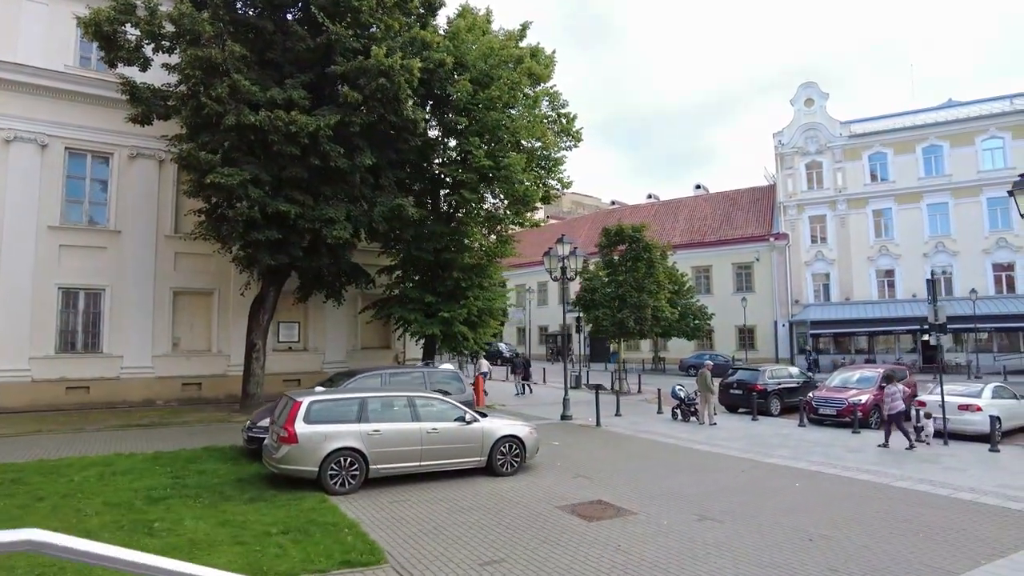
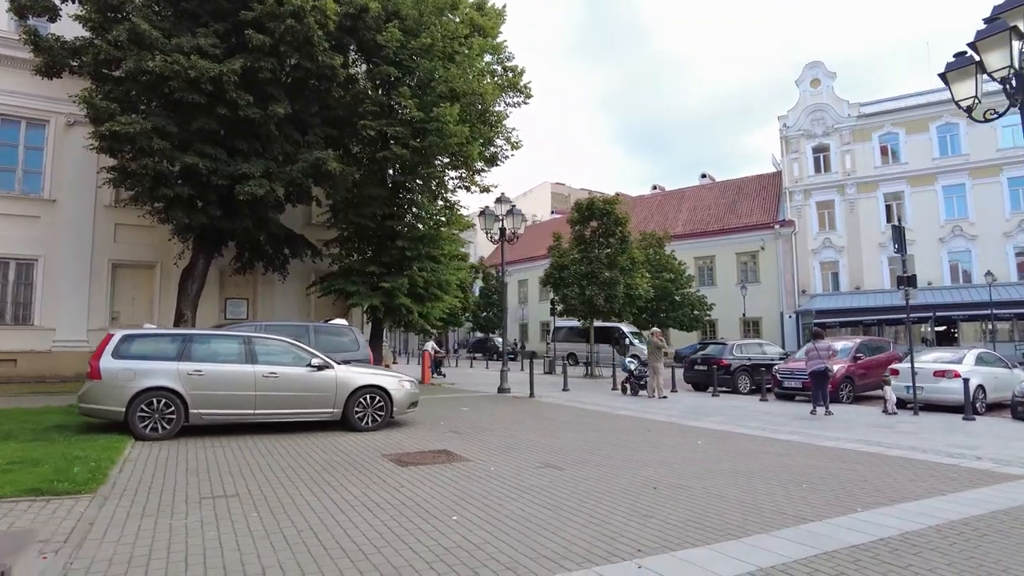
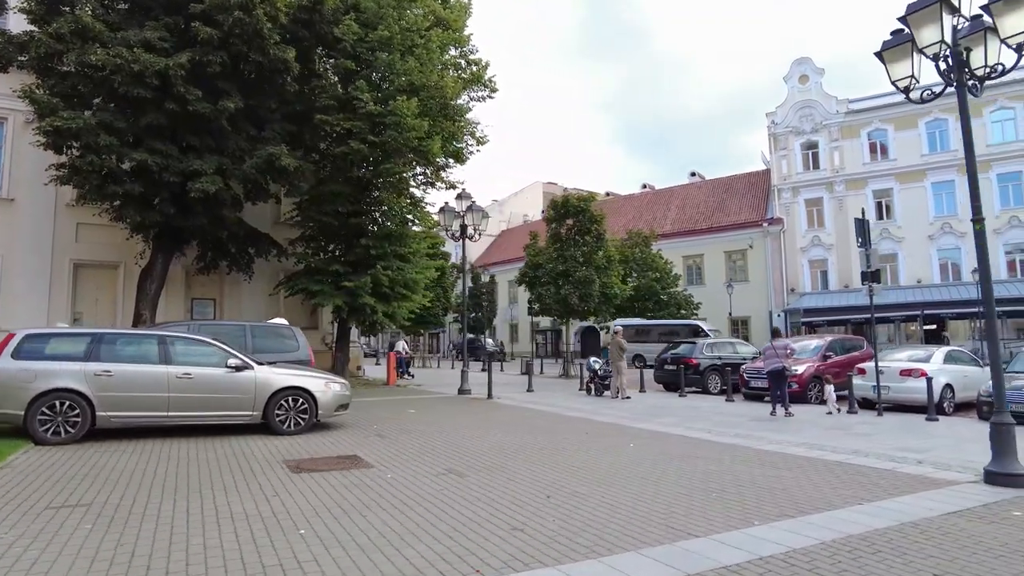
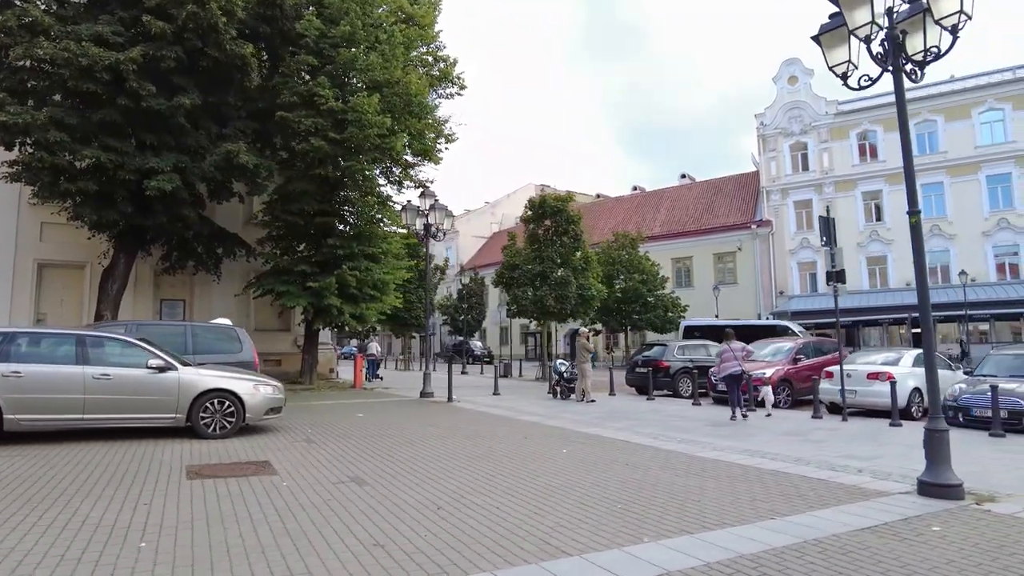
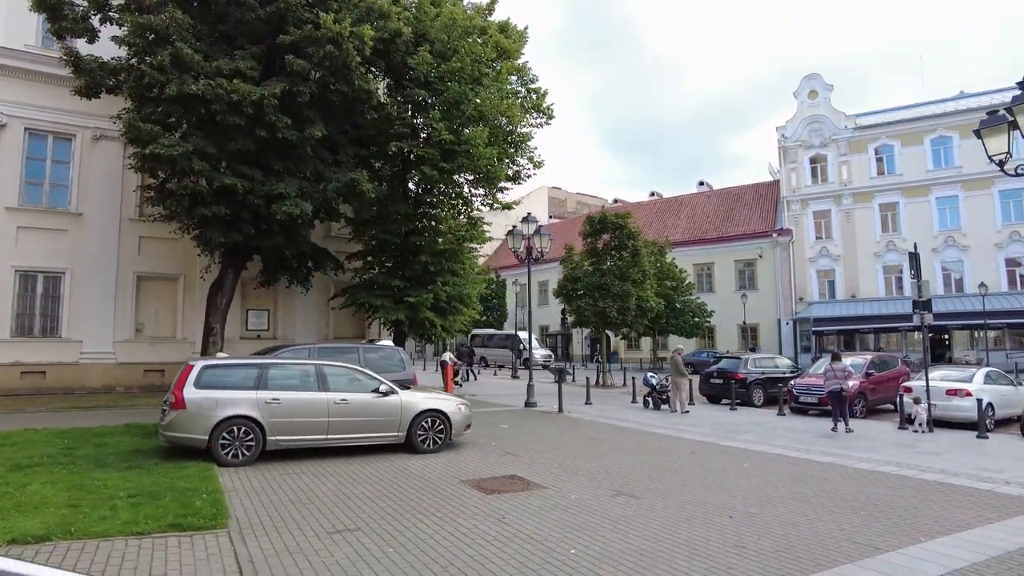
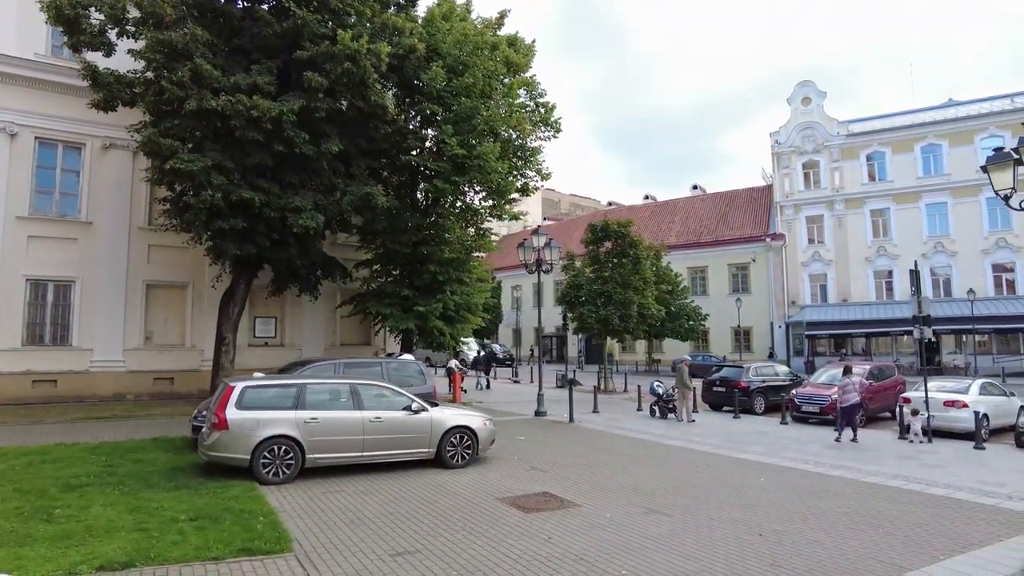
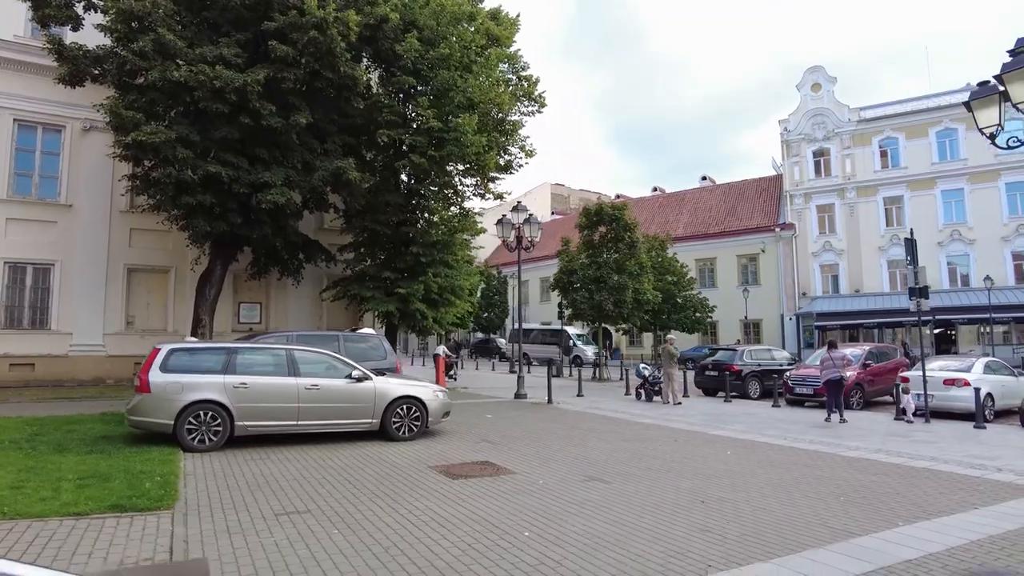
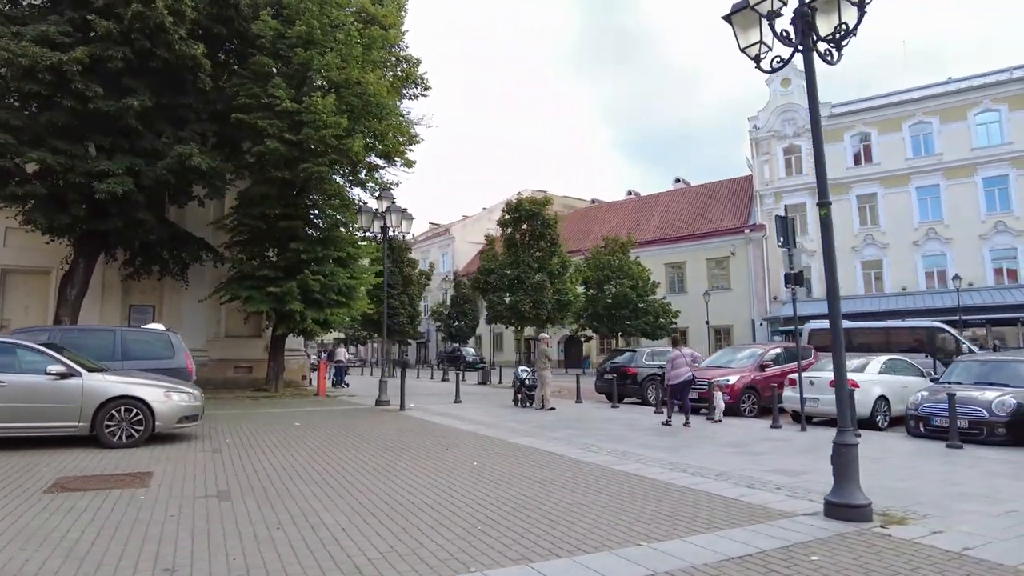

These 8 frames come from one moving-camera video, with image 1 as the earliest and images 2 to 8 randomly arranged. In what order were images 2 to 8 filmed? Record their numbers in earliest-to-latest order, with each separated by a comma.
6, 5, 7, 2, 3, 4, 8
